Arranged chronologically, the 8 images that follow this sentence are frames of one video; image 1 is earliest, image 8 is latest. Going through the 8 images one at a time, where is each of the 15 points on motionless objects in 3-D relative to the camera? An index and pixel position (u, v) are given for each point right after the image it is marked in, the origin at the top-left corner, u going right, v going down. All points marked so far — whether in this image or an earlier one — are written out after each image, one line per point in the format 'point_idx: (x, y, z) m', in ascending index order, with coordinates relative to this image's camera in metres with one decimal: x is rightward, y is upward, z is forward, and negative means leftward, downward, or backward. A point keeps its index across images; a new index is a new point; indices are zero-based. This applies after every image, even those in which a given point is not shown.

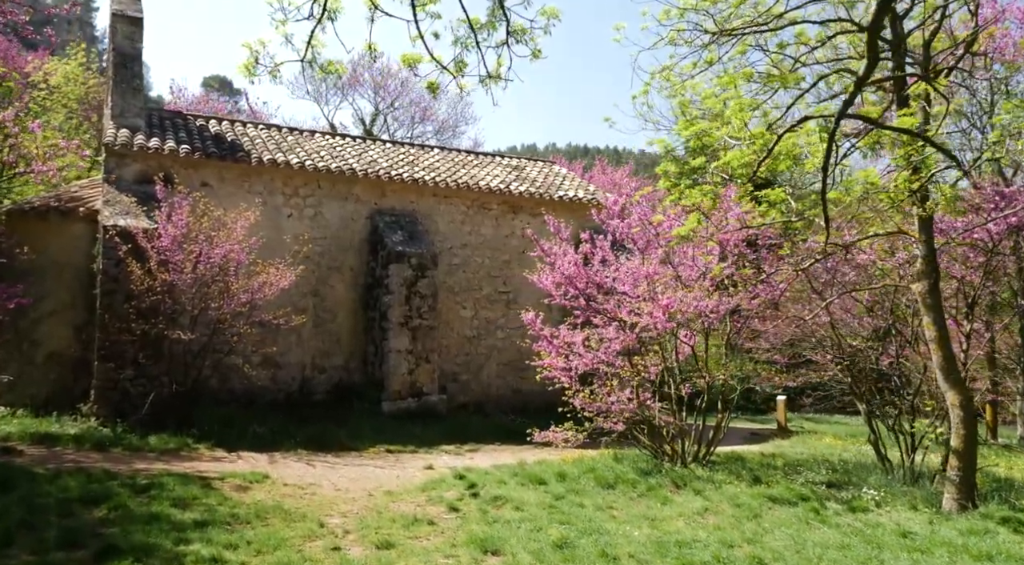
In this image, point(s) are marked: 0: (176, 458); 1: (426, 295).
0: (-3.5, -1.8, +8.9) m
1: (-1.2, -0.2, +12.5) m
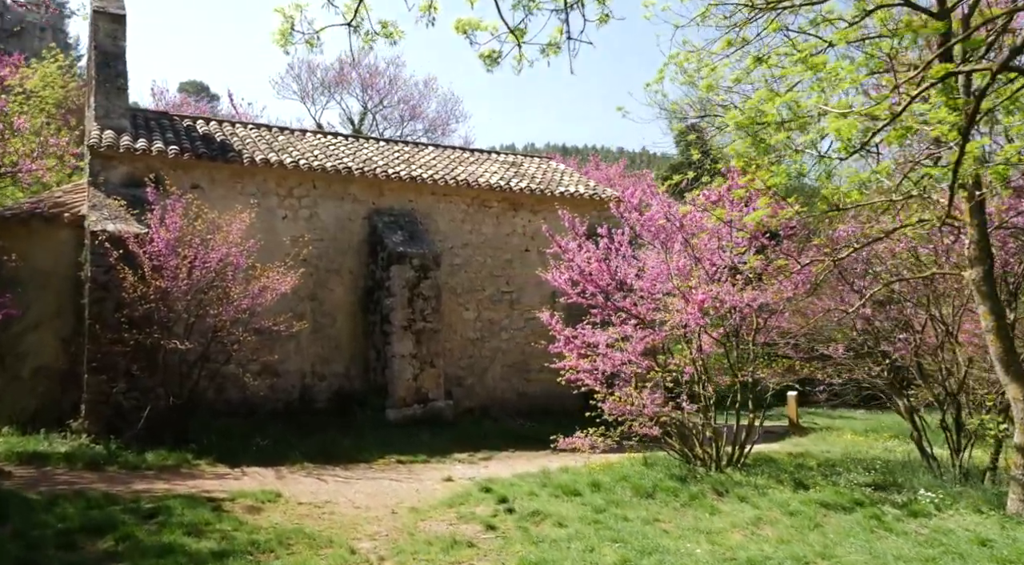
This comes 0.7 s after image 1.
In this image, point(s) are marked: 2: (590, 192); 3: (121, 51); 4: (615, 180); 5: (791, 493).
0: (-3.3, -1.9, +8.3) m
1: (-1.2, -0.2, +12.0) m
2: (+1.3, +1.5, +14.4) m
3: (-5.7, +3.4, +12.6) m
4: (+2.3, +2.3, +19.4) m
5: (+2.3, -1.7, +7.0) m
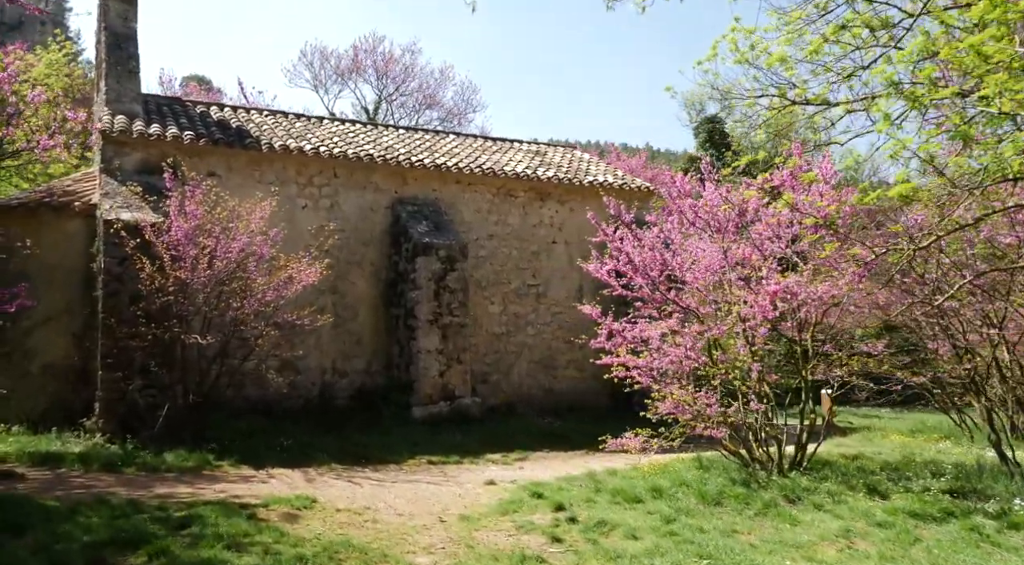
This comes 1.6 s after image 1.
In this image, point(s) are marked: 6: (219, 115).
0: (-2.8, -1.8, +7.8) m
1: (-0.7, -0.1, +11.5) m
2: (+1.7, +1.6, +13.8) m
3: (-5.3, +3.5, +12.1) m
4: (+2.7, +2.5, +18.9) m
5: (+2.7, -1.7, +6.5) m
6: (-4.3, +2.4, +12.5) m
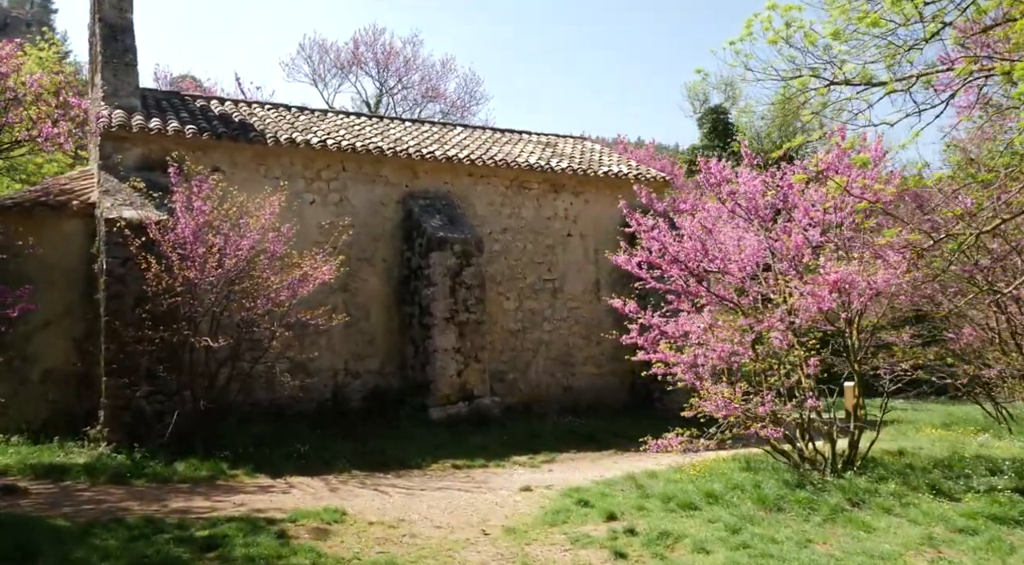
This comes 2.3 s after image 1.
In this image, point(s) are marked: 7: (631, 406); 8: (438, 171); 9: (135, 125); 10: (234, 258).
0: (-2.5, -1.8, +7.4) m
1: (-0.5, 0.0, +11.1) m
2: (+1.9, +1.7, +13.4) m
3: (-5.1, +3.5, +11.6) m
4: (+2.8, +2.6, +18.5) m
5: (+3.0, -1.6, +6.1) m
6: (-4.1, +2.4, +12.0) m
7: (+1.8, -1.9, +13.1) m
8: (-1.0, +1.6, +12.1) m
9: (-4.3, +1.8, +9.9) m
10: (-2.8, +0.2, +8.6) m
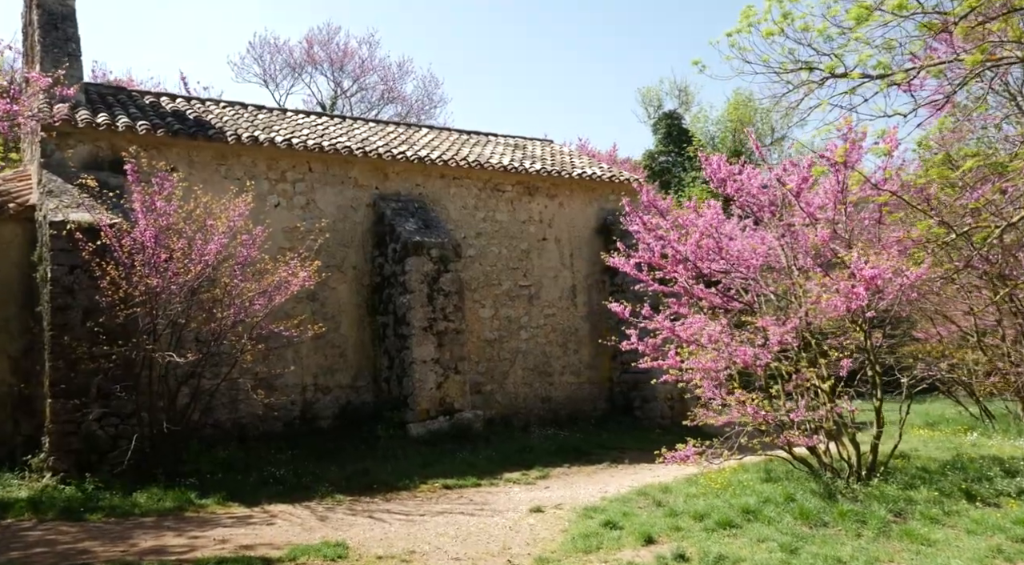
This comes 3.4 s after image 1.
0: (-2.5, -1.9, +6.6) m
1: (-0.7, -0.1, +10.5) m
2: (+1.5, +1.6, +13.0) m
3: (-5.5, +3.3, +10.7) m
4: (+2.0, +2.5, +18.1) m
5: (+3.1, -1.5, +5.8) m
6: (-4.4, +2.3, +11.2) m
7: (+1.5, -1.9, +12.7) m
8: (-1.4, +1.5, +11.4) m
9: (-4.5, +1.7, +9.0) m
10: (-2.9, +0.2, +7.9) m
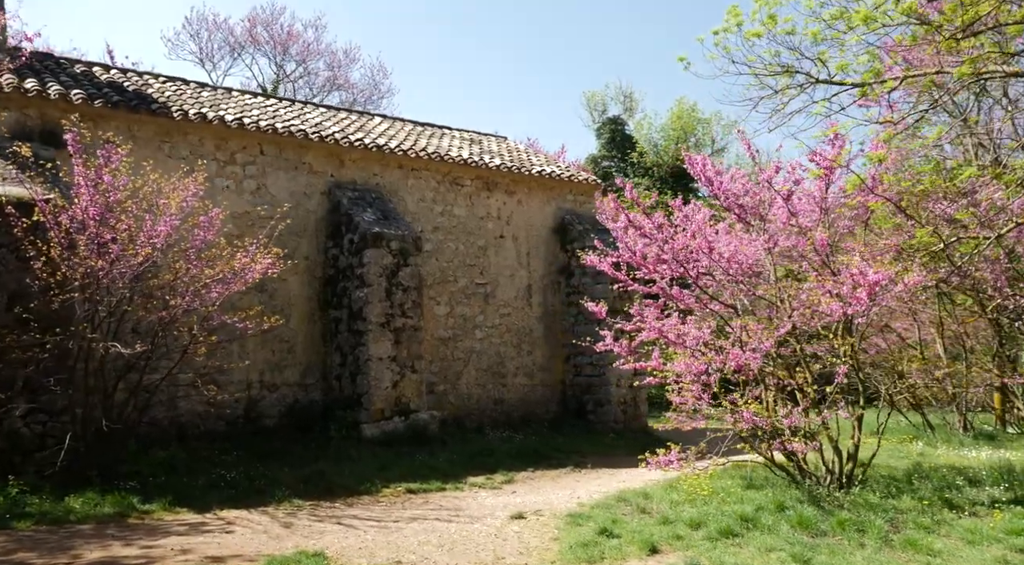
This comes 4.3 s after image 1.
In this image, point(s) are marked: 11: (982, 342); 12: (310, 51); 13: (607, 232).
0: (-2.7, -1.7, +6.1) m
1: (-1.2, -0.1, +10.0) m
2: (+0.8, +1.6, +12.8) m
3: (-5.8, +3.5, +9.8) m
4: (+0.9, +2.4, +17.9) m
5: (+3.0, -1.6, +5.7) m
6: (-4.9, +2.5, +10.4) m
7: (+0.7, -2.0, +12.4) m
8: (-1.9, +1.5, +11.0) m
9: (-4.8, +1.9, +8.3) m
10: (-3.1, +0.3, +7.3) m
11: (+6.0, -0.7, +11.0) m
12: (-4.2, +4.8, +17.7) m
13: (+1.4, +0.7, +12.8) m
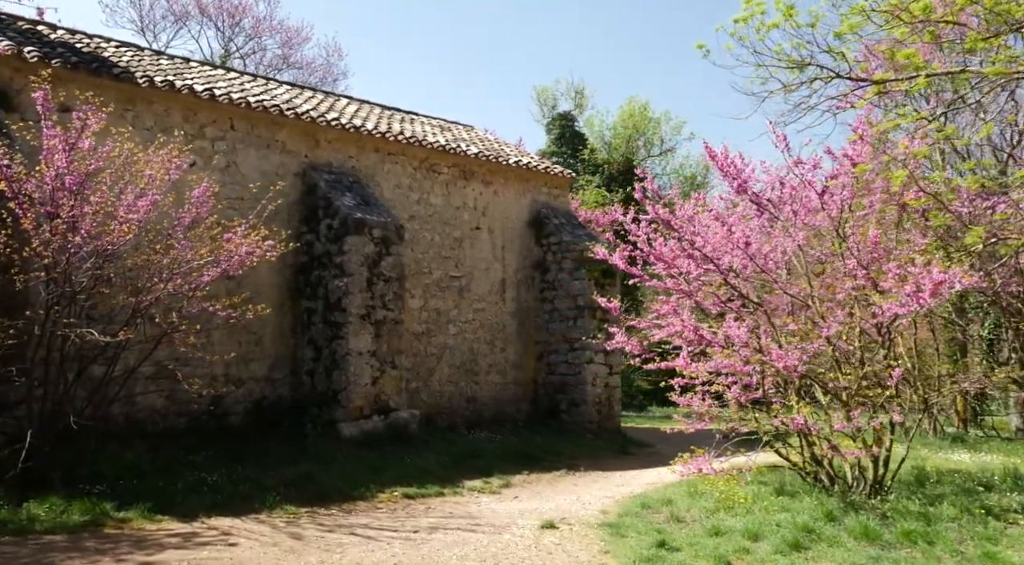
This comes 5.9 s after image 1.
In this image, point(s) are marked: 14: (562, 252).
0: (-2.4, -1.6, +5.3) m
1: (-1.3, 0.0, +9.4) m
2: (+0.5, +1.7, +12.4) m
3: (-5.8, +3.8, +8.8) m
4: (+0.1, +2.5, +17.5) m
5: (+3.3, -1.6, +5.5) m
6: (-4.9, +2.7, +9.5) m
7: (+0.3, -1.9, +12.0) m
8: (-2.0, +1.7, +10.3) m
9: (-4.6, +2.1, +7.3) m
10: (-2.9, +0.4, +6.5) m
11: (+5.7, -0.8, +11.0) m
12: (-4.9, +5.0, +16.8) m
13: (+1.0, +0.8, +12.4) m
14: (+0.7, +0.4, +12.1) m
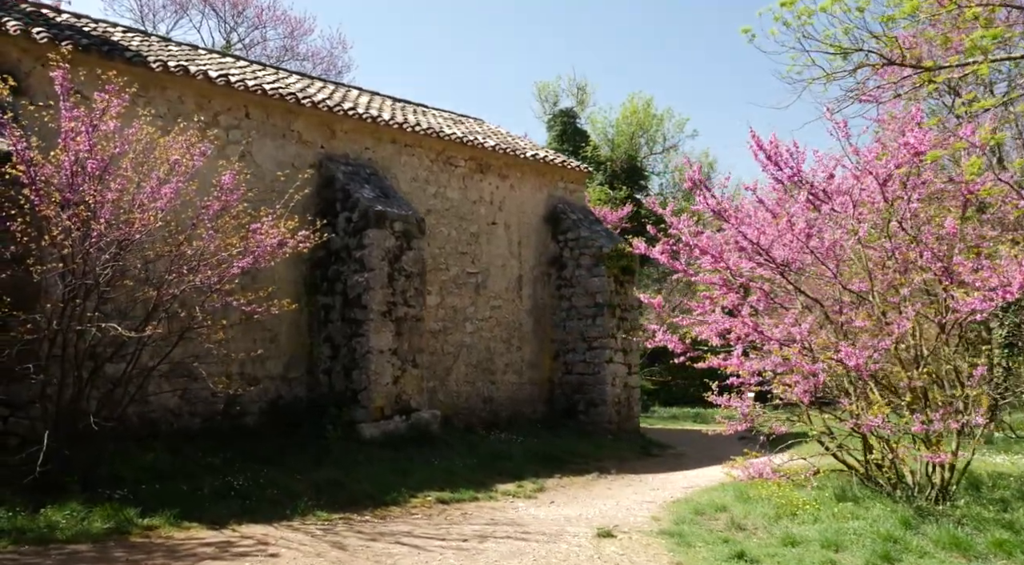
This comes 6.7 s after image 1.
0: (-2.1, -1.6, +5.0) m
1: (-1.1, +0.1, +9.1) m
2: (+0.7, +1.7, +12.0) m
3: (-5.5, +3.8, +8.4) m
4: (+0.2, +2.6, +17.2) m
5: (+3.6, -1.6, +5.3) m
6: (-4.7, +2.7, +9.0) m
7: (+0.5, -1.8, +11.7) m
8: (-1.8, +1.7, +9.9) m
9: (-4.3, +2.1, +6.9) m
10: (-2.6, +0.5, +6.1) m
11: (+5.9, -0.8, +10.8) m
12: (-4.7, +5.0, +16.4) m
13: (+1.3, +0.8, +12.1) m
14: (+0.9, +0.5, +11.7) m
